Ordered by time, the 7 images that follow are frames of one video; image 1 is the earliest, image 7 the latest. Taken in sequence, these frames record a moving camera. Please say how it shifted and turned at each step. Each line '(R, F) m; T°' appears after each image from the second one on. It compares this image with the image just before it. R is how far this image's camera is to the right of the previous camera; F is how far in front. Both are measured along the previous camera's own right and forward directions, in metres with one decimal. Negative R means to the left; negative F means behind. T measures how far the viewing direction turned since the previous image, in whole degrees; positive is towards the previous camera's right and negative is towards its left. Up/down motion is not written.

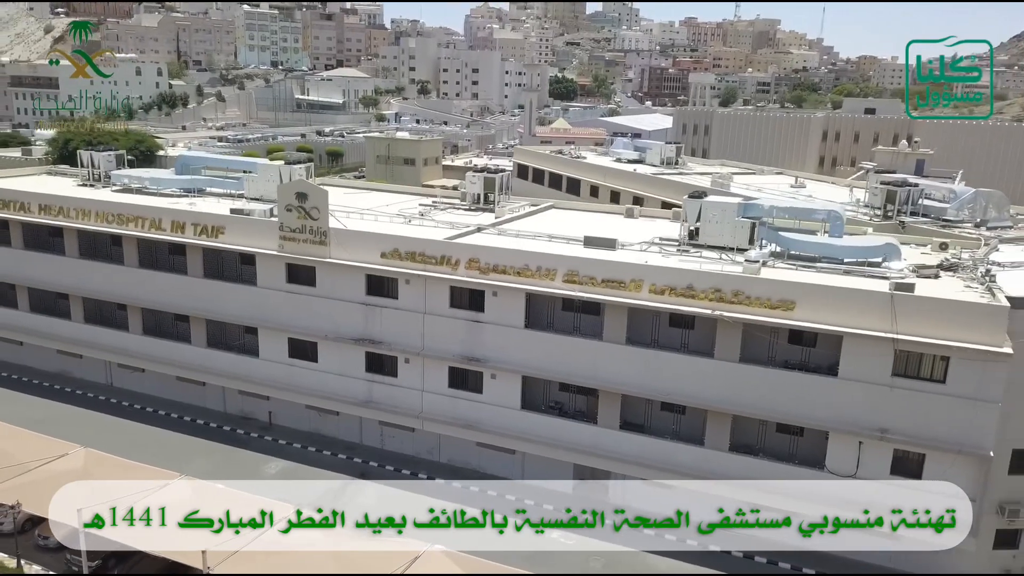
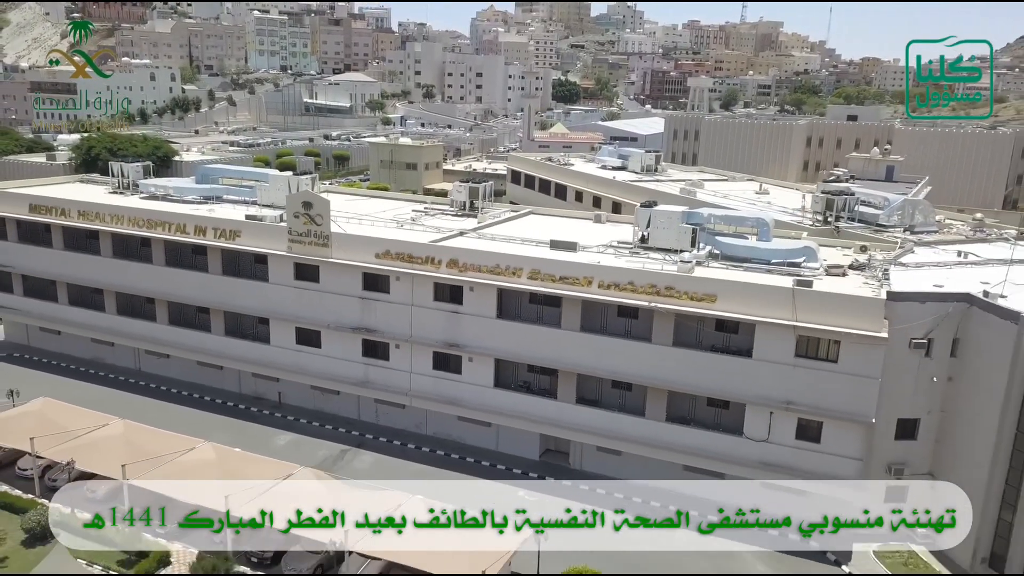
(+1.3, -3.9) m; -1°
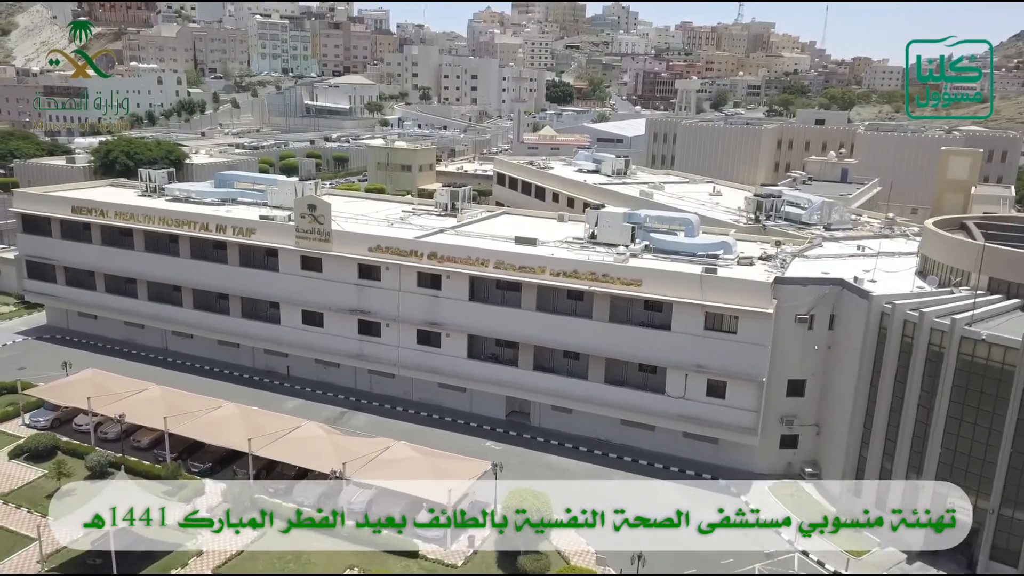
(+1.3, -5.6) m; 0°
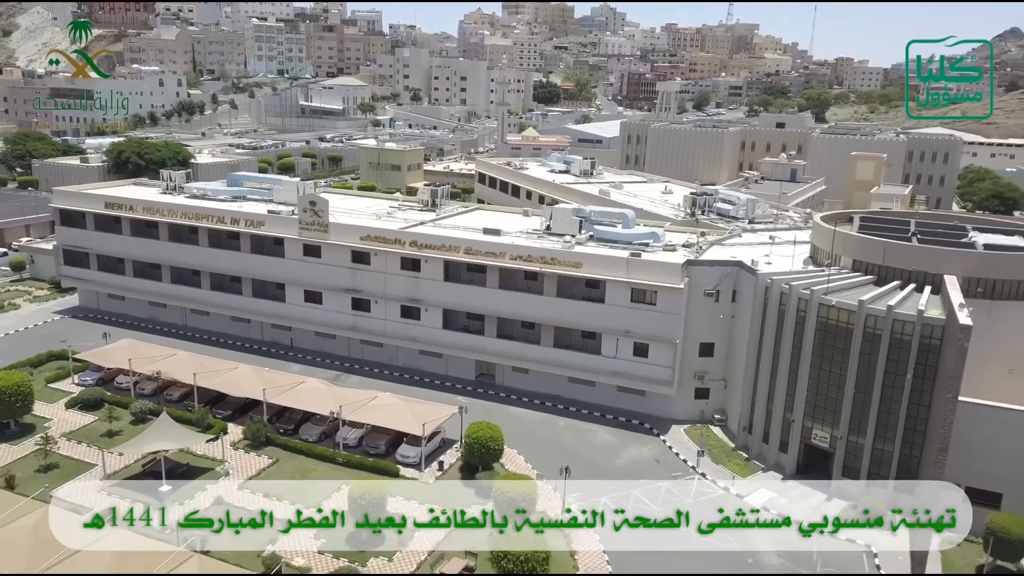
(+1.4, -6.7) m; +1°
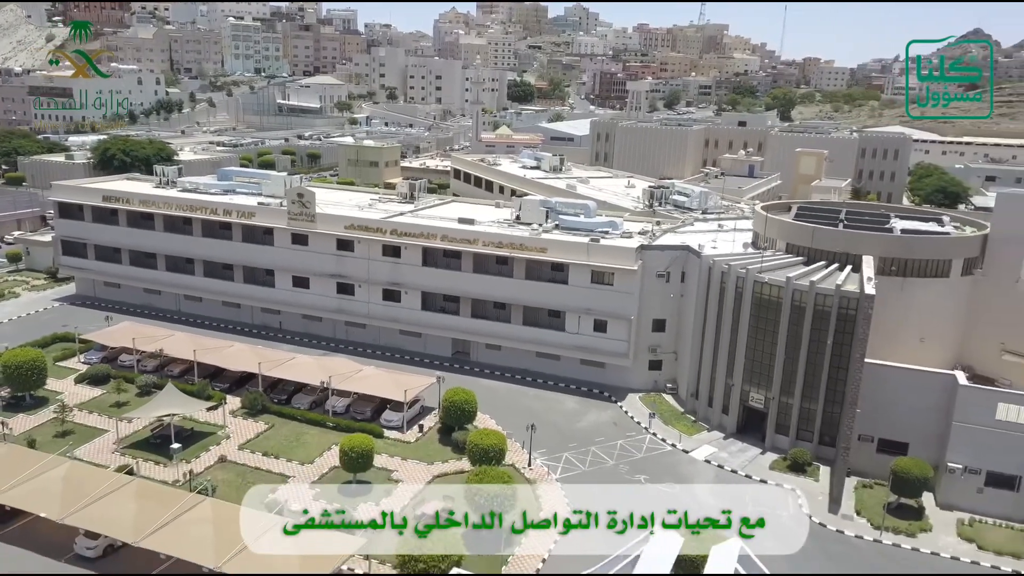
(+0.2, -3.8) m; +2°
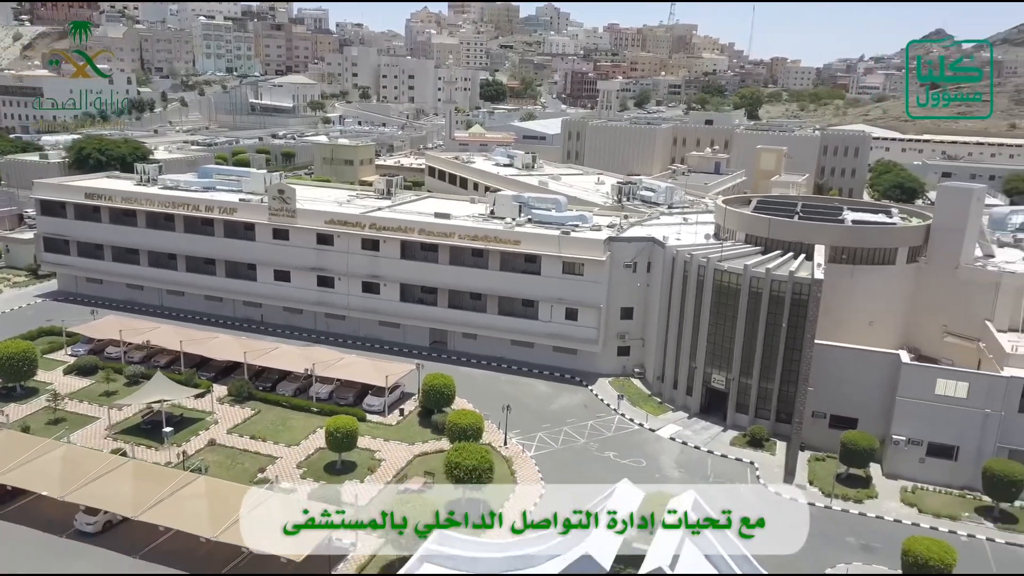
(-0.1, -1.9) m; +2°
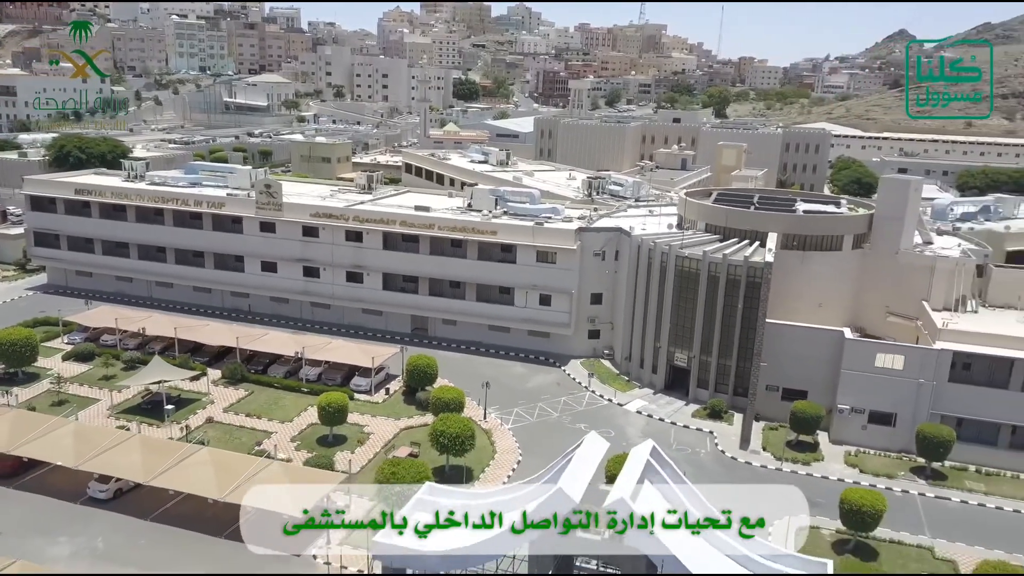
(-0.2, -2.7) m; +2°
